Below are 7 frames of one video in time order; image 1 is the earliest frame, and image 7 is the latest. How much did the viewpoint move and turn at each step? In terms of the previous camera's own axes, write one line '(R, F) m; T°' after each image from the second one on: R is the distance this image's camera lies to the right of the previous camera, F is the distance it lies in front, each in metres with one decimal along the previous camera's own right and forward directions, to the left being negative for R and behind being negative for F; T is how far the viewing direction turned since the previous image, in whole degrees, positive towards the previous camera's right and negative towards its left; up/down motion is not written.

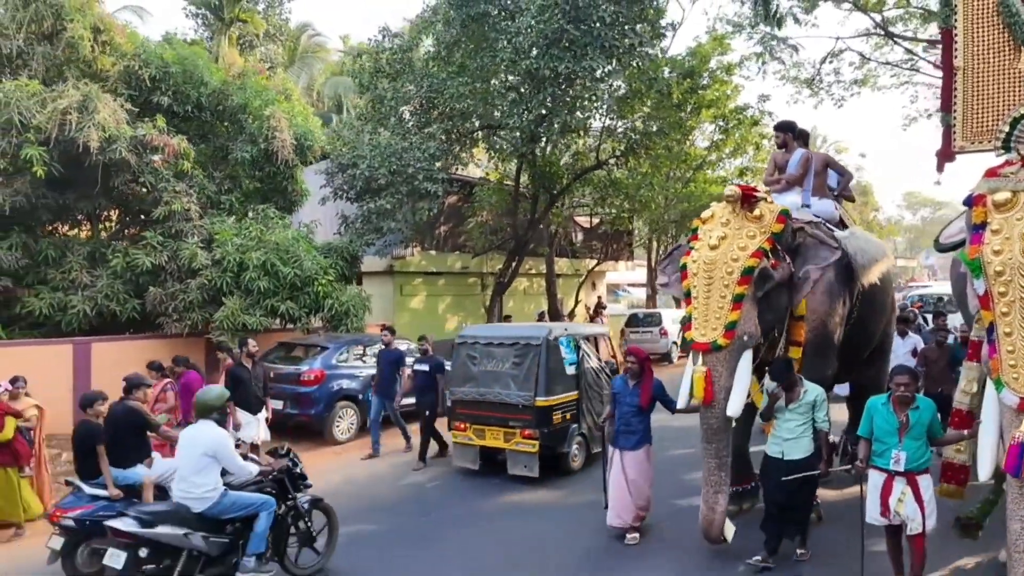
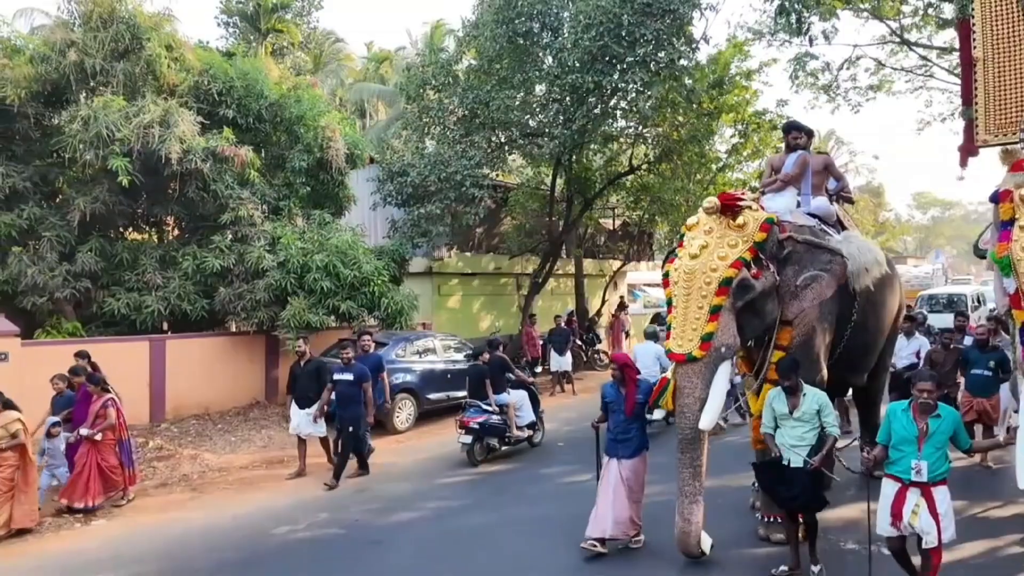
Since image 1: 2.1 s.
(-0.6, -0.8) m; 0°
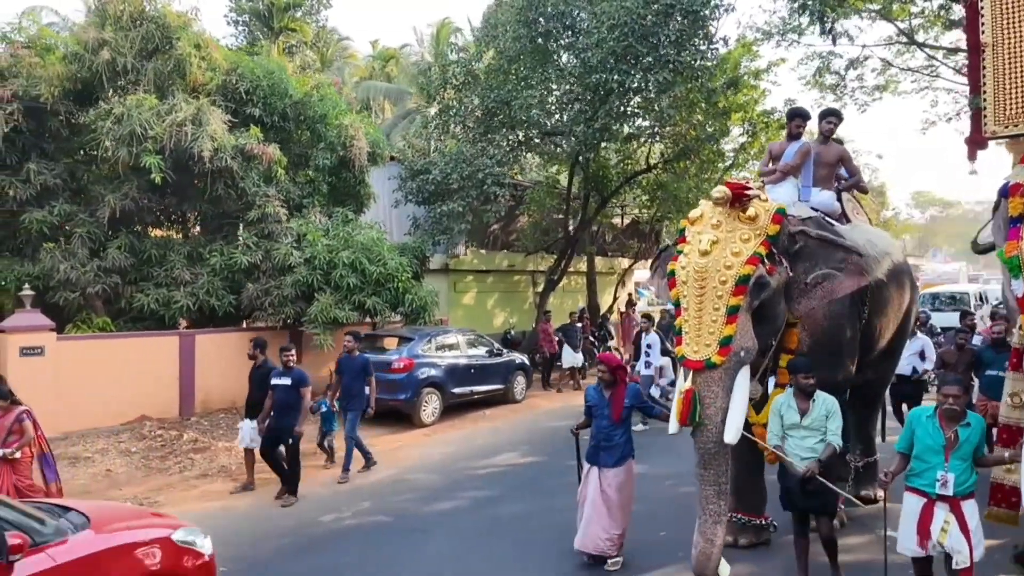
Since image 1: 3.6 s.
(-0.4, -0.2) m; 0°
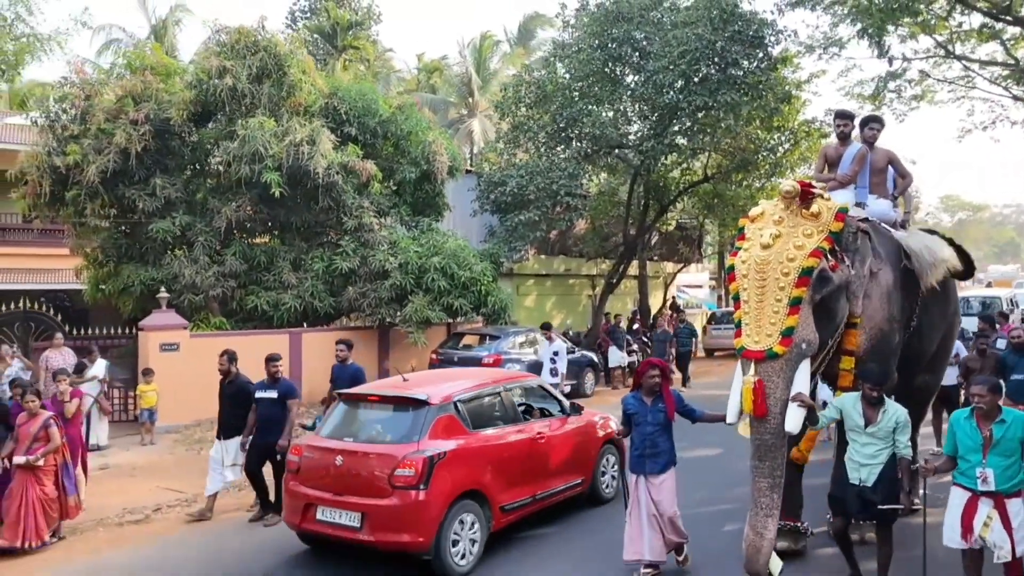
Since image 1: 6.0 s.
(-1.0, -1.2) m; -1°
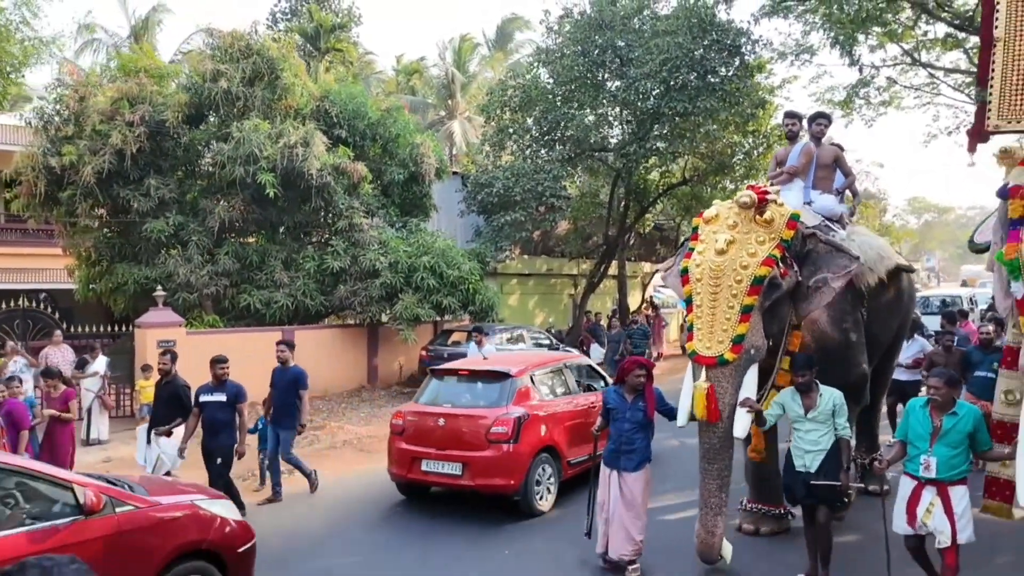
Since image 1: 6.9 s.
(-0.2, -0.4) m; +2°
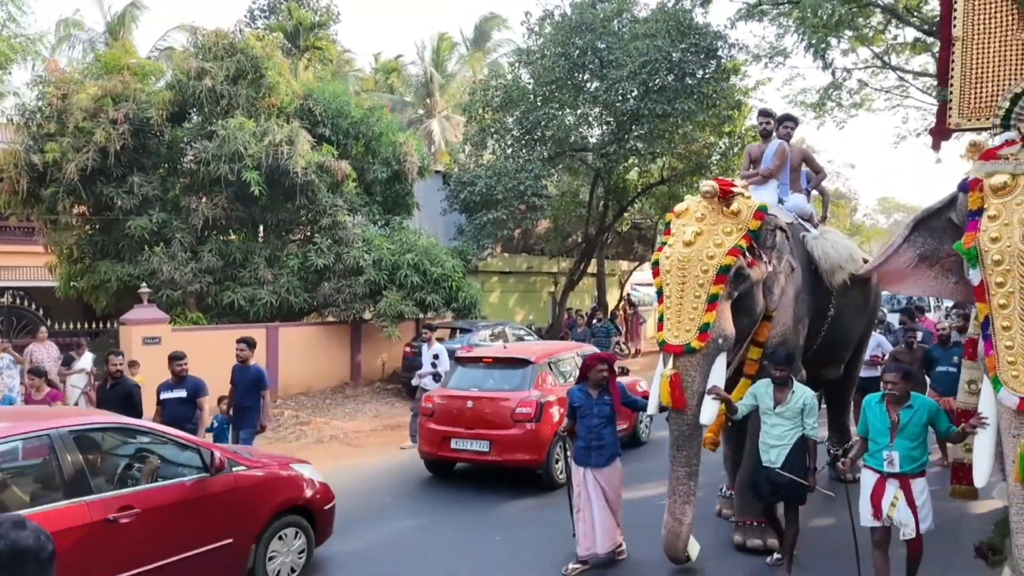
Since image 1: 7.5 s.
(-0.1, -0.2) m; +2°
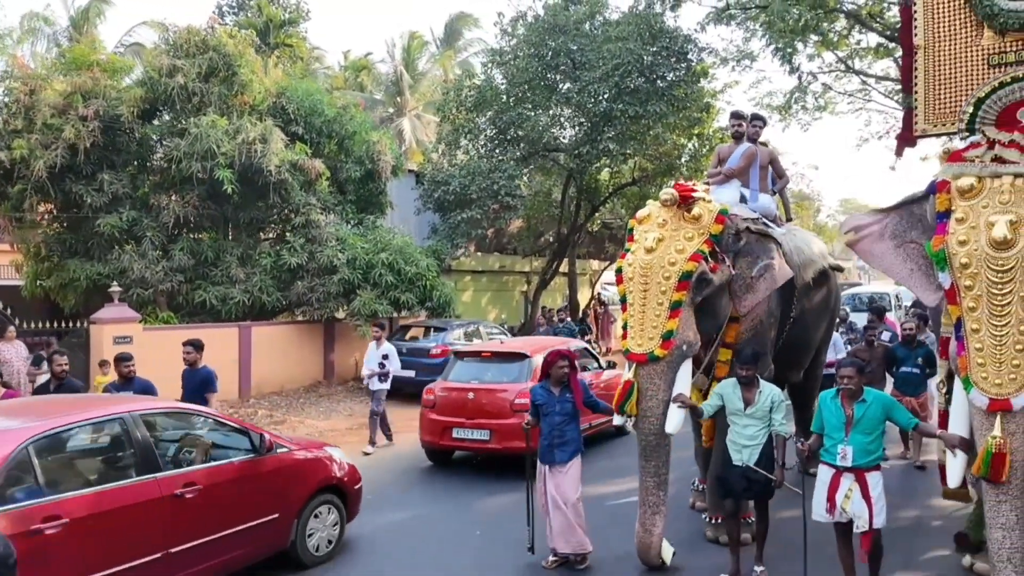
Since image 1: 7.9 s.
(-0.1, -0.1) m; +2°
